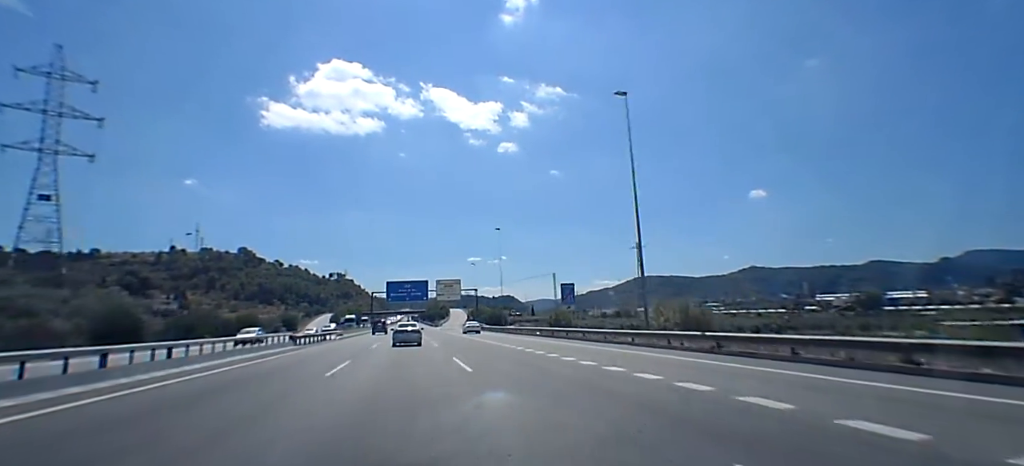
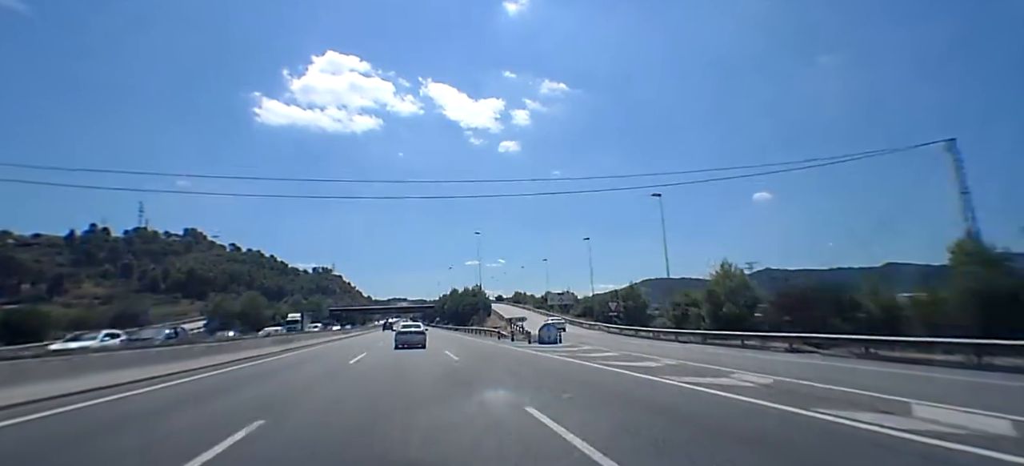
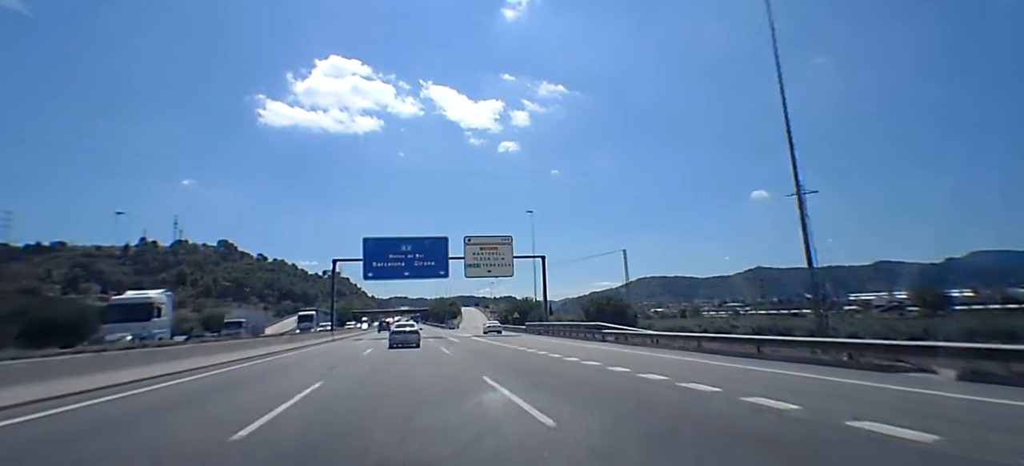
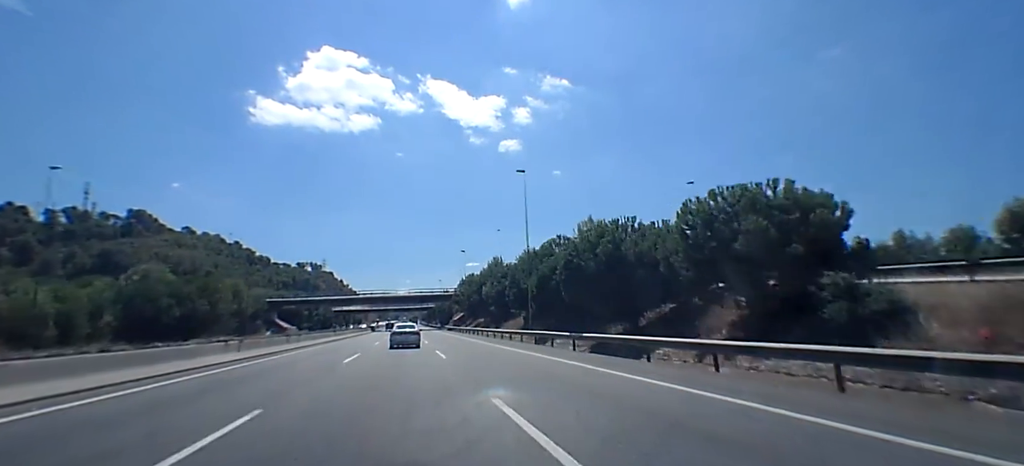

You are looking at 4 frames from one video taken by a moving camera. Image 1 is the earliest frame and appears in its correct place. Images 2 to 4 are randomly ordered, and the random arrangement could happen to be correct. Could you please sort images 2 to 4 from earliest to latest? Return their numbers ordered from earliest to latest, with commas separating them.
3, 2, 4
